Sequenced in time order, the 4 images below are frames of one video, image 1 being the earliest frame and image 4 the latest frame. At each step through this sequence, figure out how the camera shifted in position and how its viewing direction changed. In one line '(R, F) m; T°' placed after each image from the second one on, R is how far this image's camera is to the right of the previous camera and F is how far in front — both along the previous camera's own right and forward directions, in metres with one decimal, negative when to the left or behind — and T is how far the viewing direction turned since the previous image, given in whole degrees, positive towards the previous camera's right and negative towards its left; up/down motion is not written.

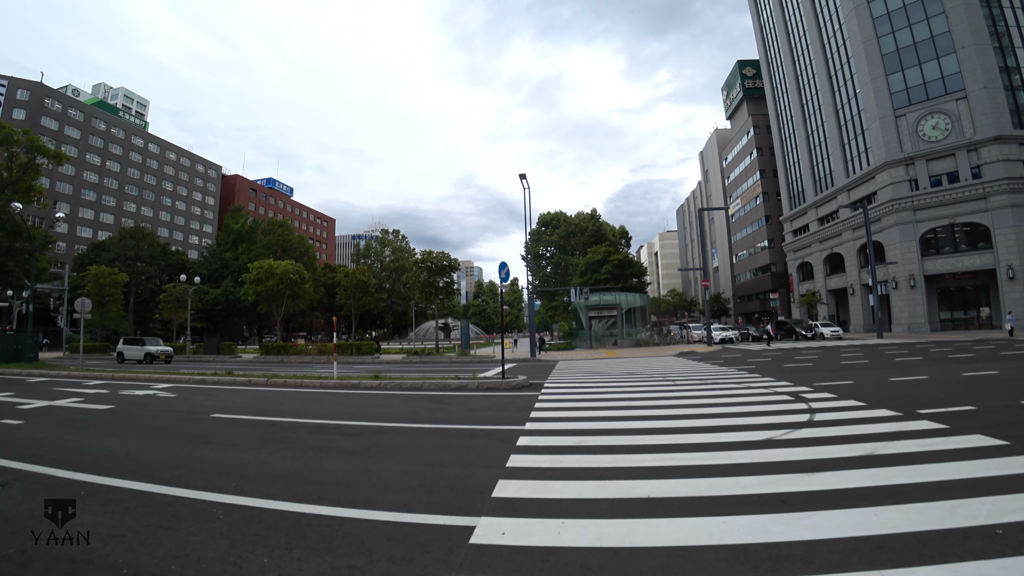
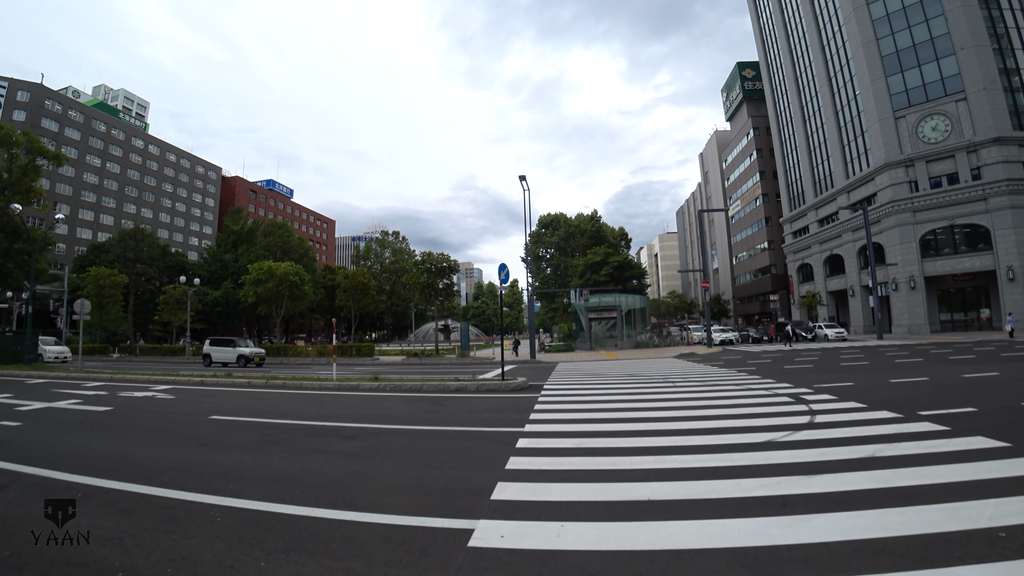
(0.0, 0.0) m; 0°
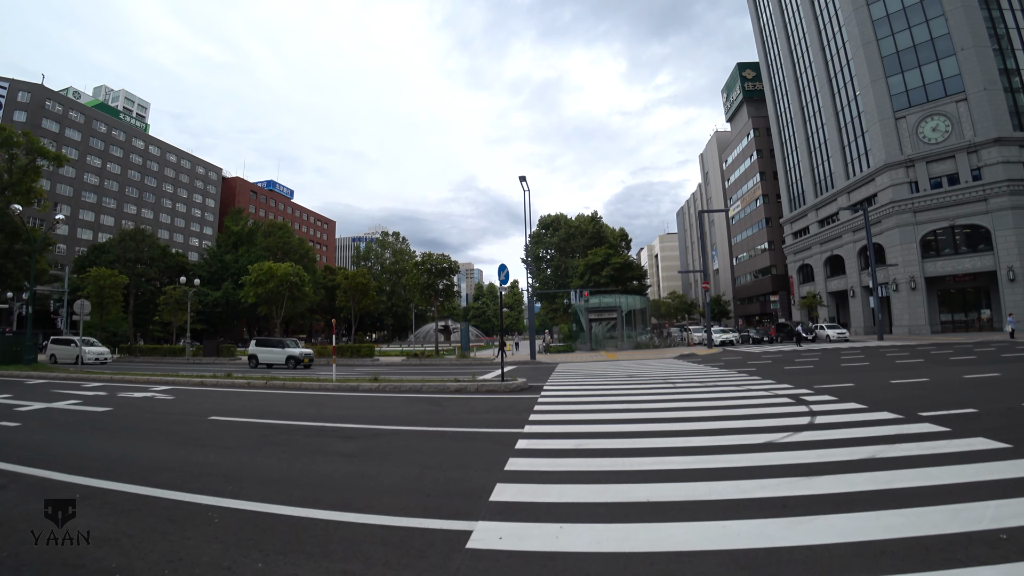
(0.0, 0.0) m; 0°
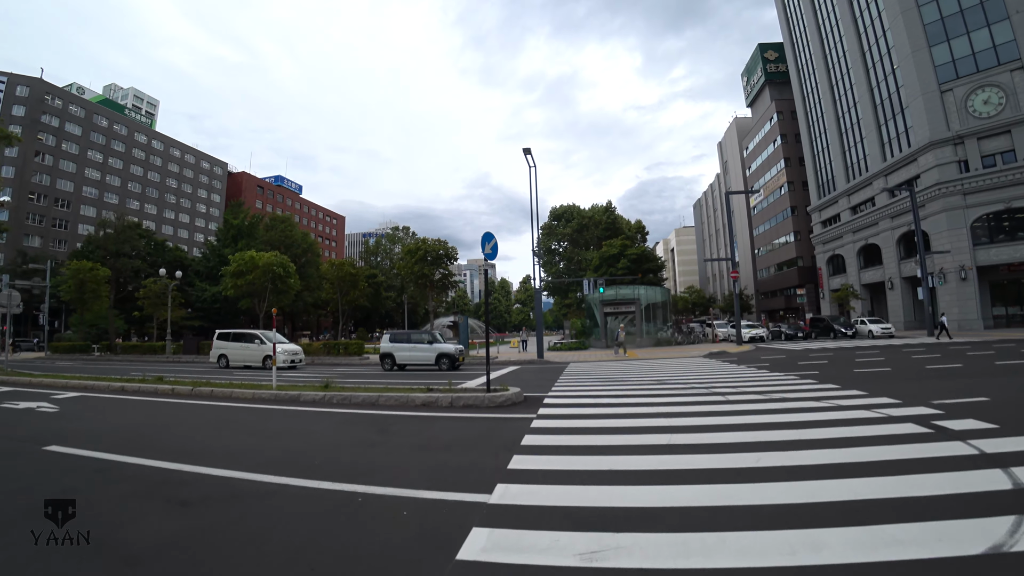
(+0.4, +2.7) m; -2°
